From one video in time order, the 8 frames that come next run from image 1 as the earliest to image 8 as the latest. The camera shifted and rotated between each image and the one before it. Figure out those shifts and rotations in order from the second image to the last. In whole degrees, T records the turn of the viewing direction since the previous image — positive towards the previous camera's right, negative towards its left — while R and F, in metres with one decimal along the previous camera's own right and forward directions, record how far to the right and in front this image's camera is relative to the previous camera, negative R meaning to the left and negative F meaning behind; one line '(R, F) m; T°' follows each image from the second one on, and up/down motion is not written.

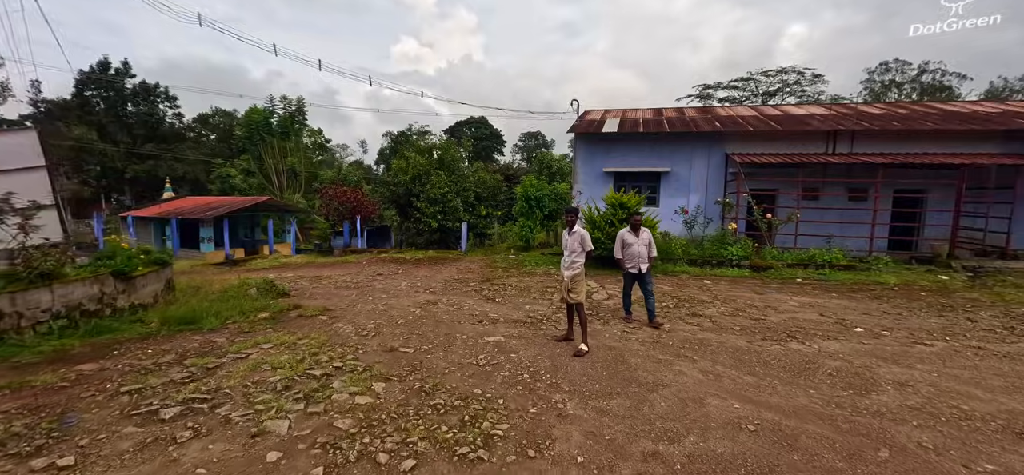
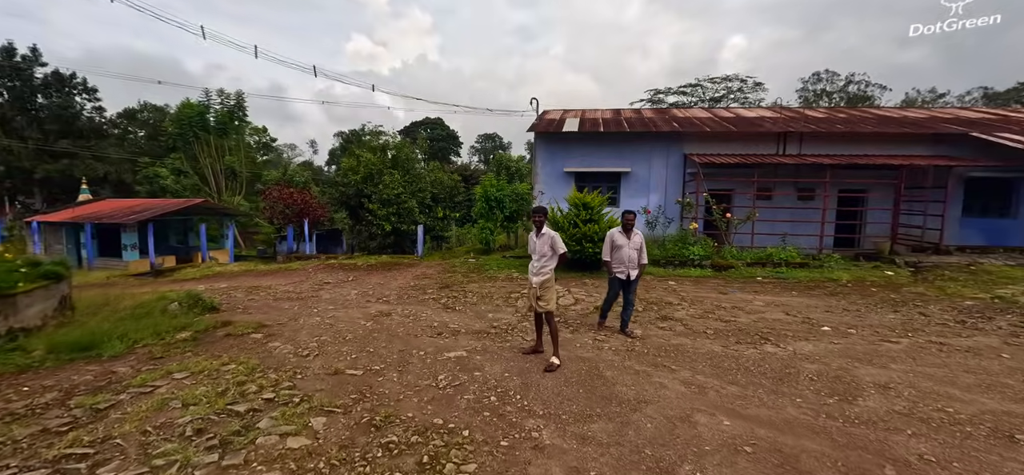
(0.0, +0.5) m; +6°
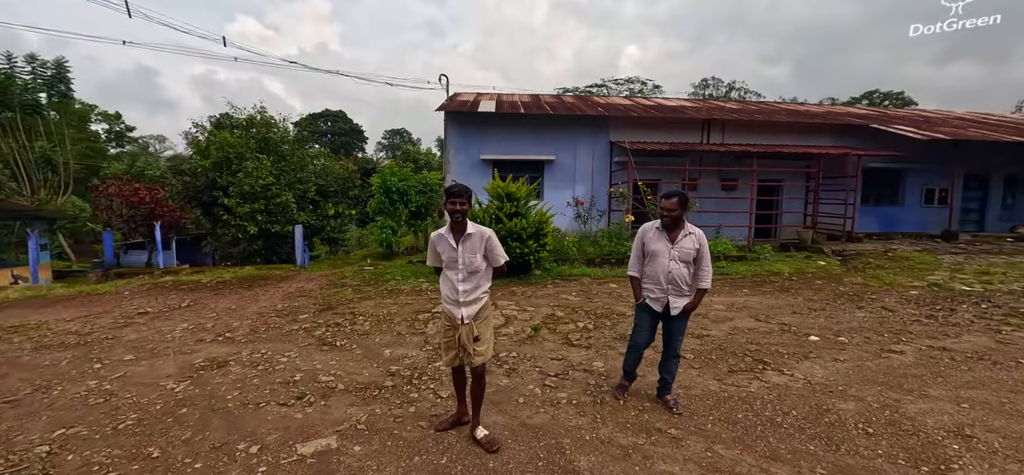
(+0.1, +1.7) m; +12°
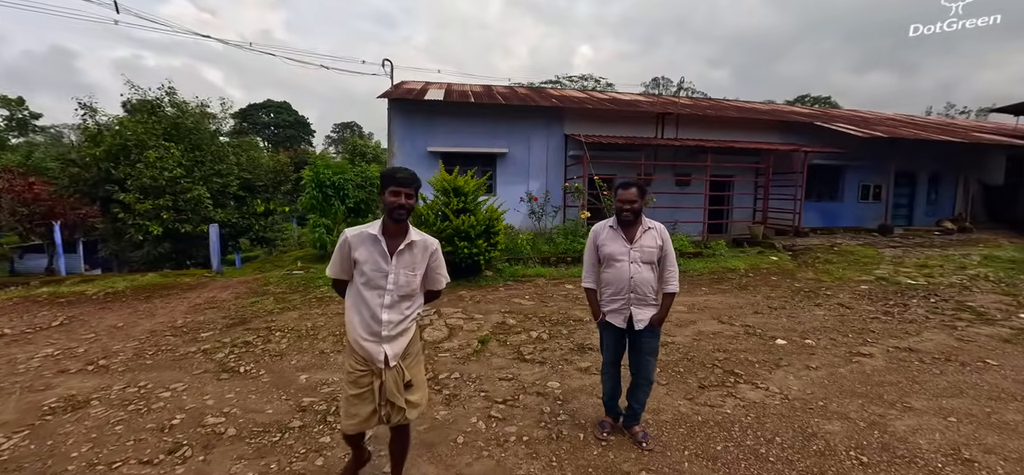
(+0.1, +0.6) m; +6°
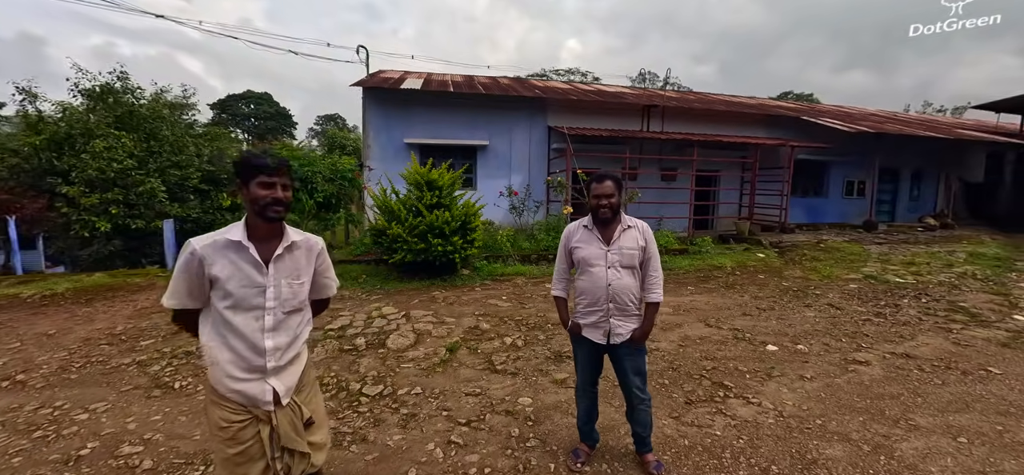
(+0.1, +0.4) m; +2°
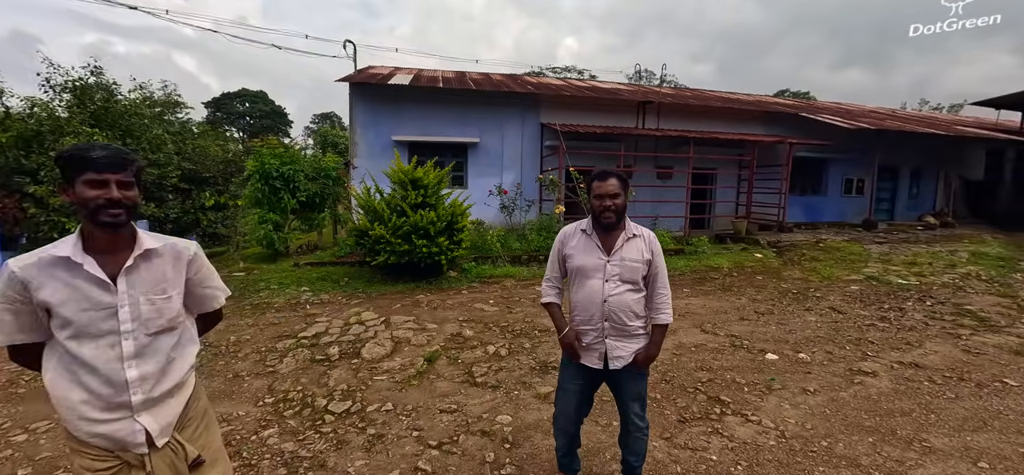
(+0.1, +0.3) m; 0°
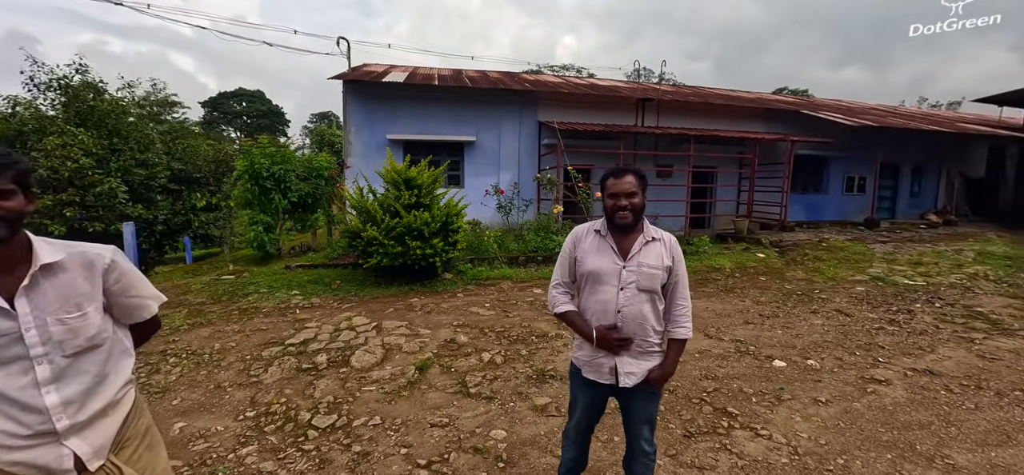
(0.0, +0.2) m; 0°
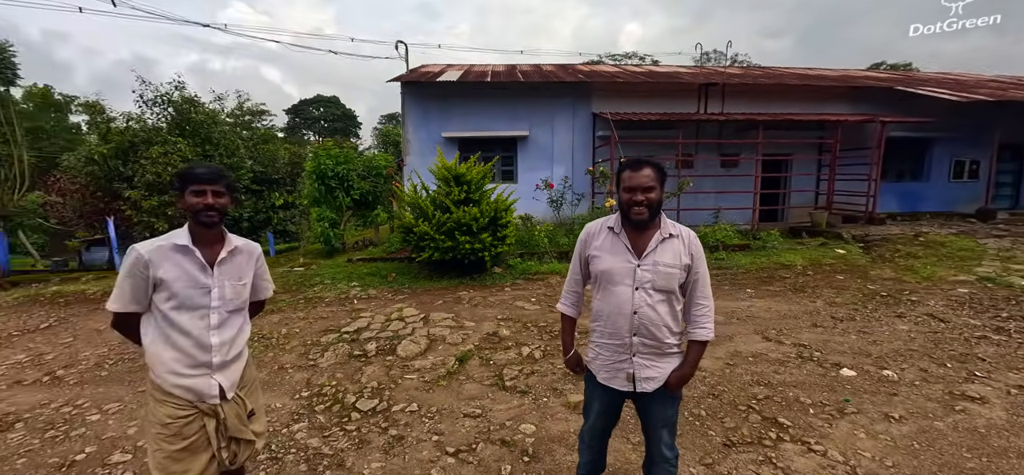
(+0.2, 0.0) m; -8°
